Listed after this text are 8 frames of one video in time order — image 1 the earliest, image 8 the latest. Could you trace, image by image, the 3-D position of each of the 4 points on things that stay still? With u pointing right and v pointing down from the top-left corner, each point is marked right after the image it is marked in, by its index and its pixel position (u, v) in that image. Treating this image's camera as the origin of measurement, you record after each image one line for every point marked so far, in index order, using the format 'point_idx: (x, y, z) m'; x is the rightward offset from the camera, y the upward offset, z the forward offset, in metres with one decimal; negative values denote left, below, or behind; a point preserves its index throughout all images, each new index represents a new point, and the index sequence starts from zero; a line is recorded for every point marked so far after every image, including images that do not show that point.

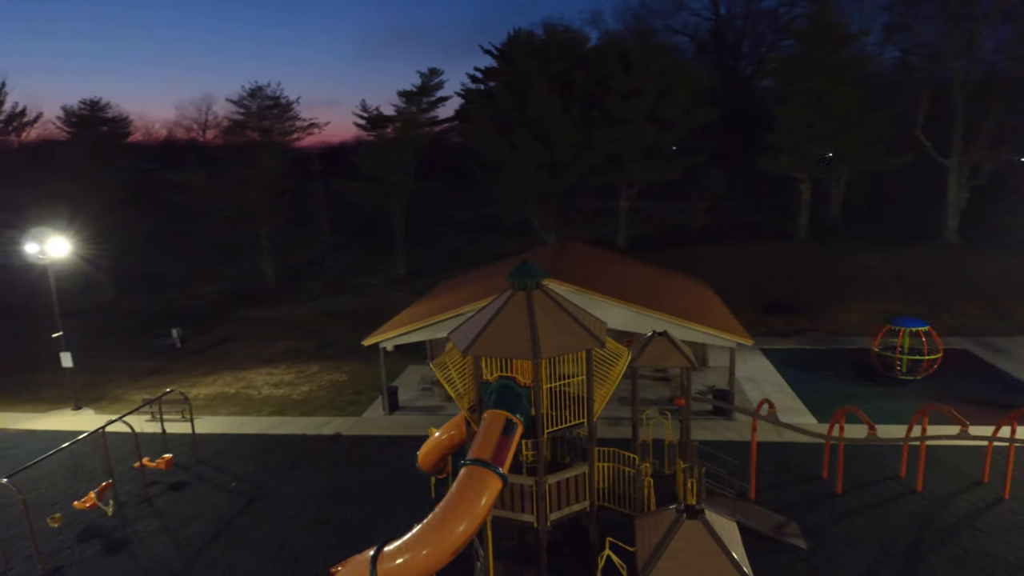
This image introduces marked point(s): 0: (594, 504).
0: (+1.2, -3.3, +10.3) m
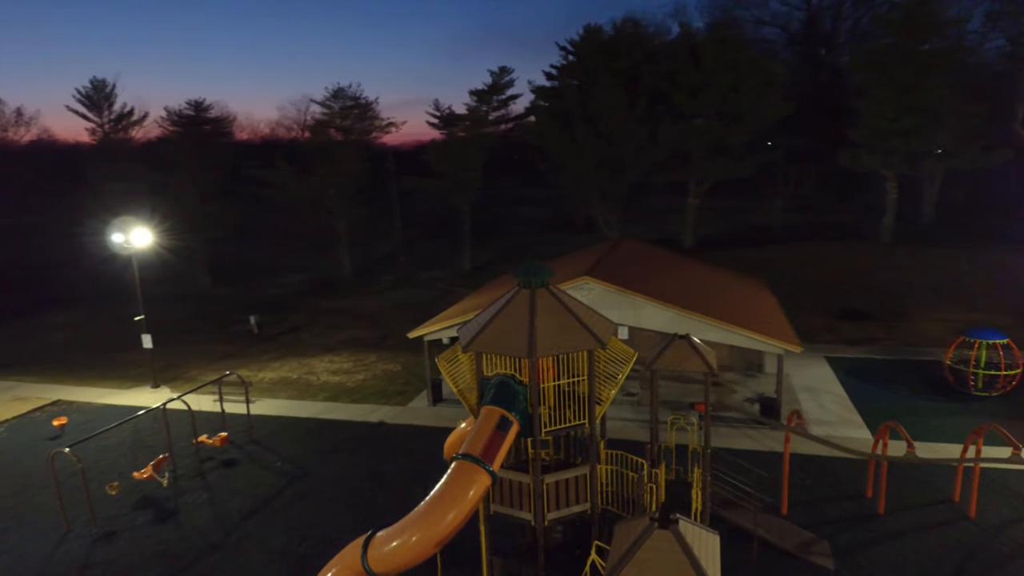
0: (+1.2, -3.3, +10.1) m
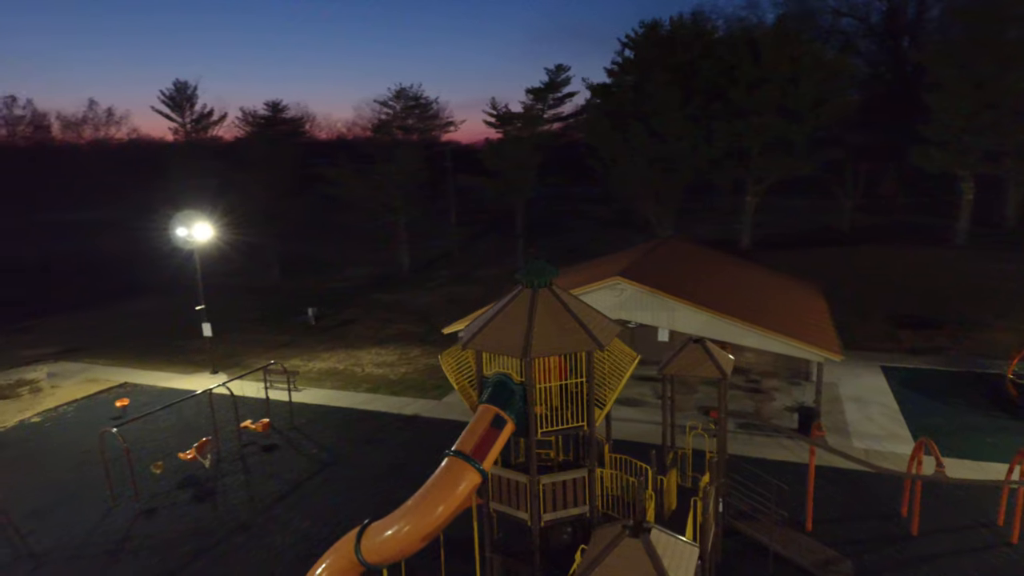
0: (+1.2, -3.3, +10.0) m
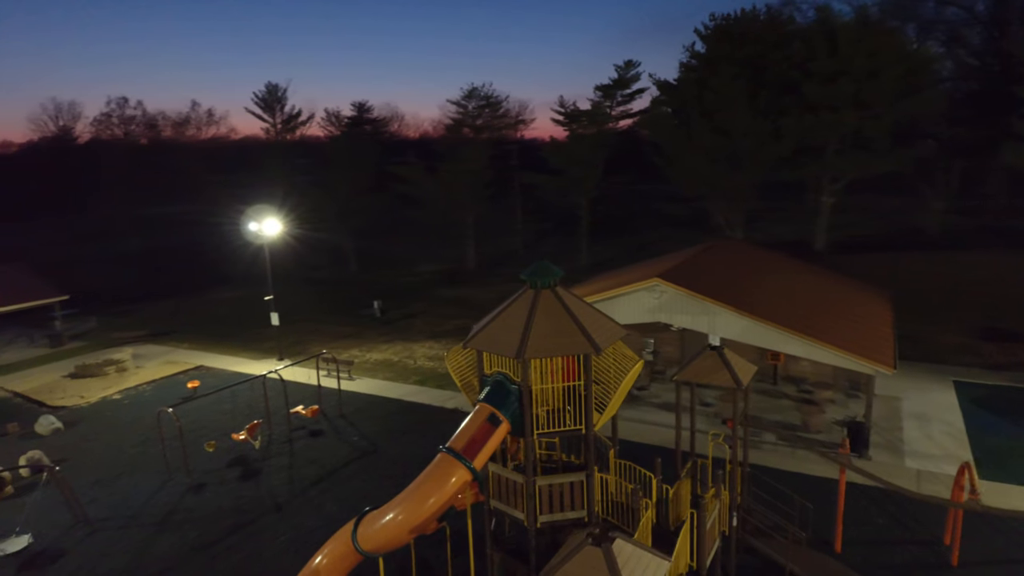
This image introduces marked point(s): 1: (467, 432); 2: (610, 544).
0: (+1.2, -3.3, +9.9) m
1: (-0.6, -2.0, +9.4) m
2: (+1.0, -2.6, +7.0) m
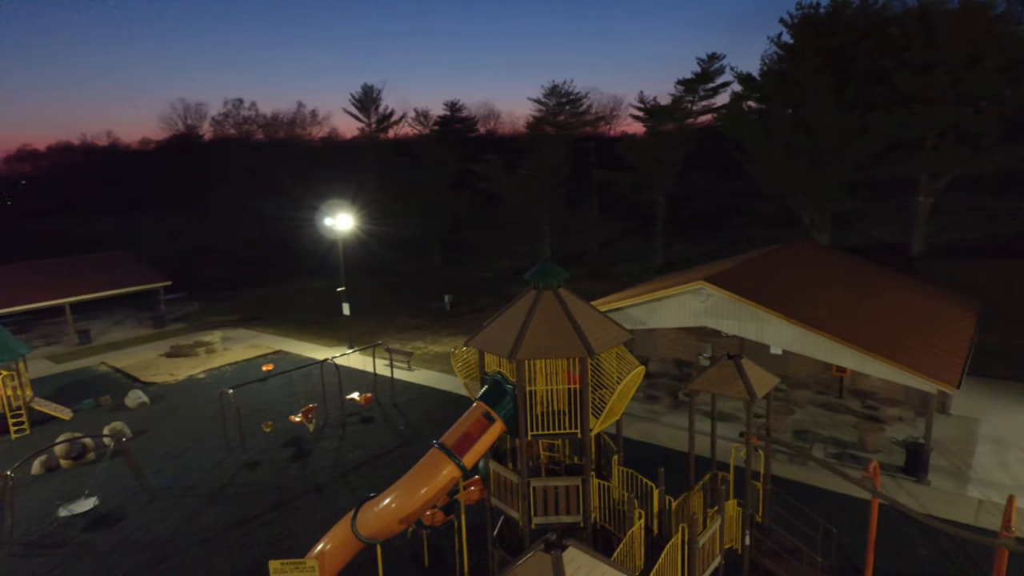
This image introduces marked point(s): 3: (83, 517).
0: (+1.1, -3.3, +9.8) m
1: (-0.7, -2.0, +9.5) m
2: (+0.5, -2.7, +6.9) m
3: (-8.7, -4.6, +13.9) m
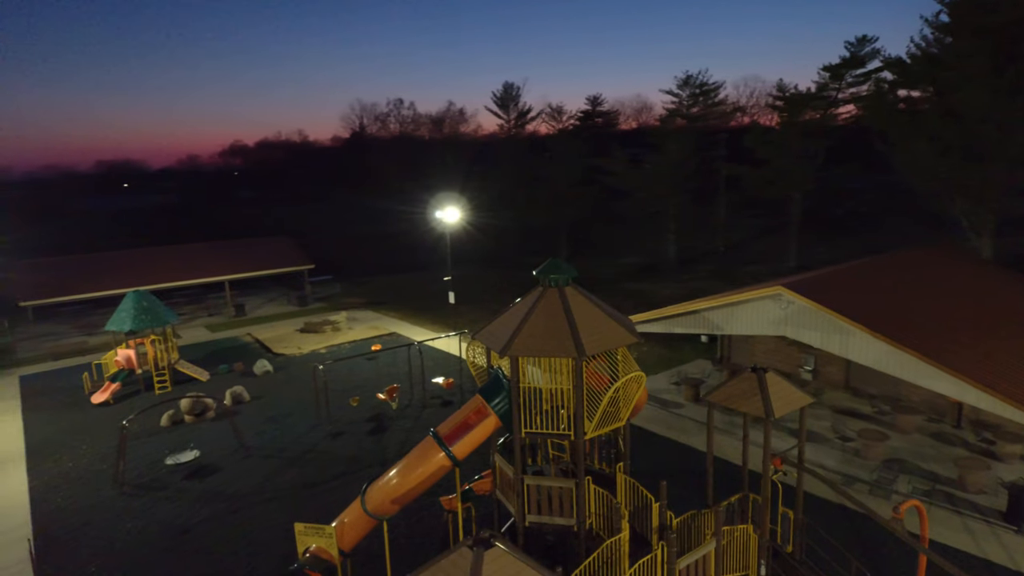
0: (+1.0, -3.3, +9.6) m
1: (-0.8, -1.9, +9.8) m
2: (-0.3, -2.6, +6.9) m
3: (-7.6, -4.2, +15.9) m
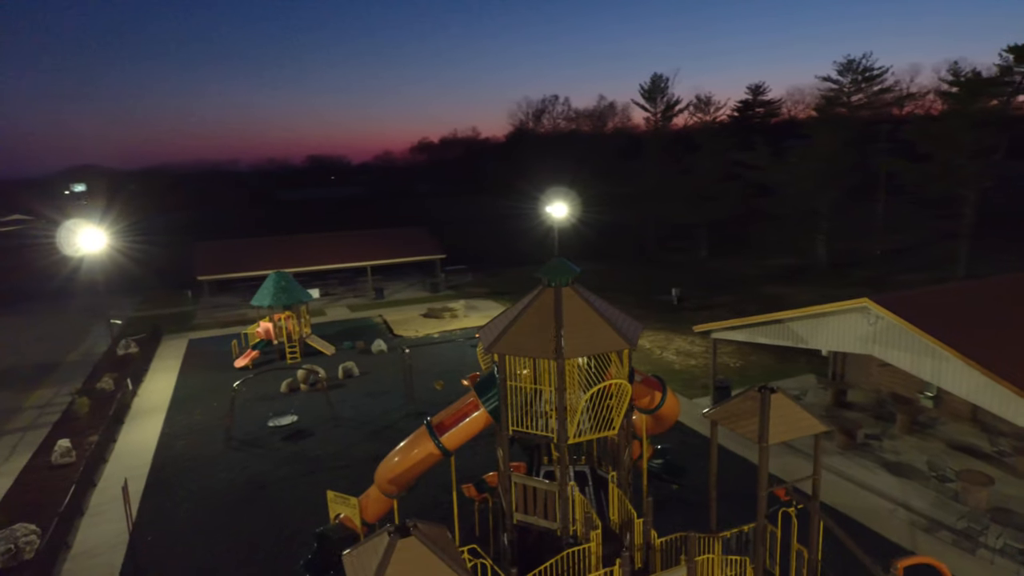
0: (+0.7, -3.3, +9.4) m
1: (-0.9, -1.8, +10.1) m
2: (-1.1, -2.6, +7.2) m
3: (-6.0, -3.7, +17.8) m
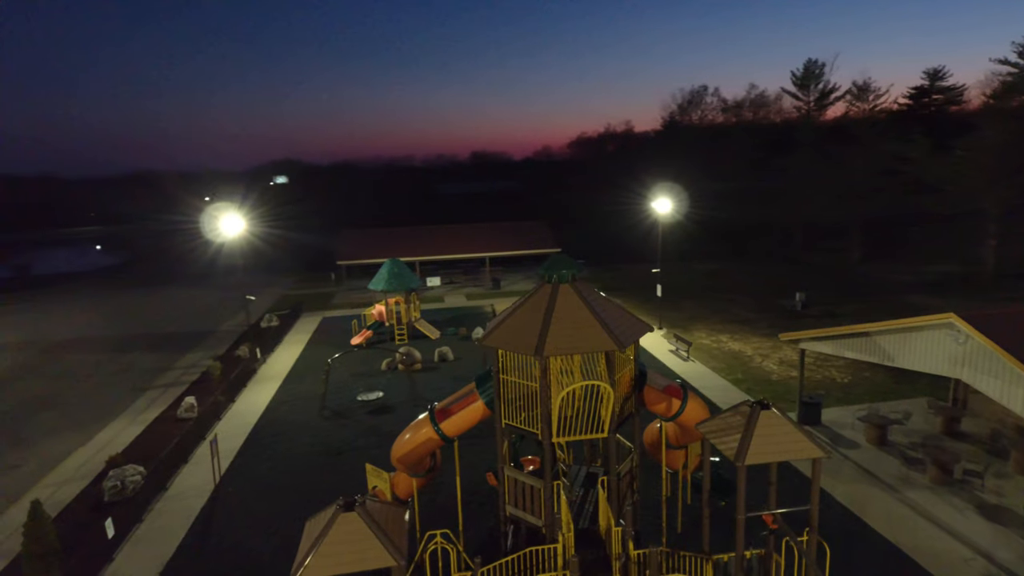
0: (+0.5, -3.3, +9.4) m
1: (-0.8, -1.7, +10.4) m
2: (-1.8, -2.5, +7.6) m
3: (-4.0, -3.3, +19.2) m
